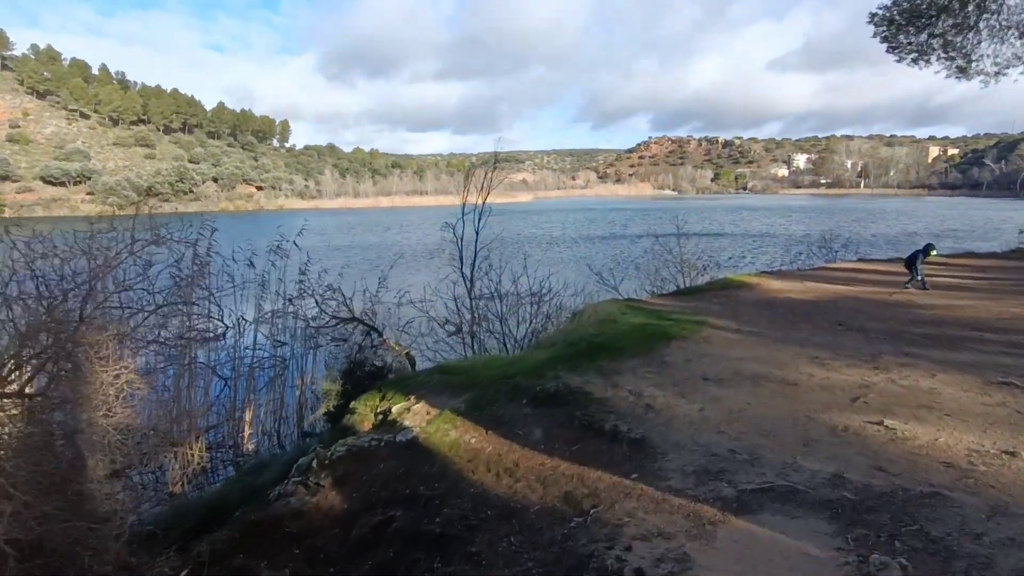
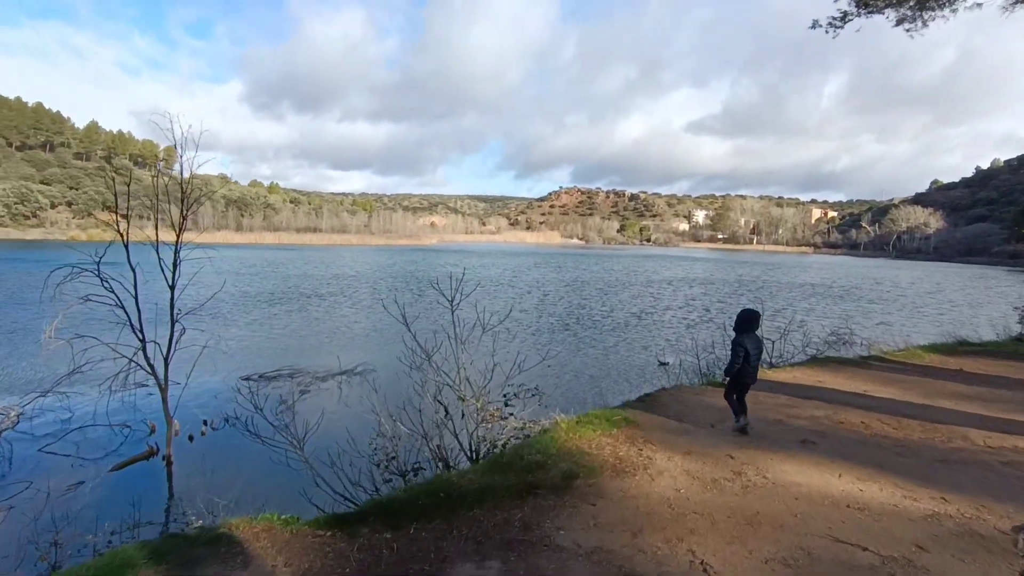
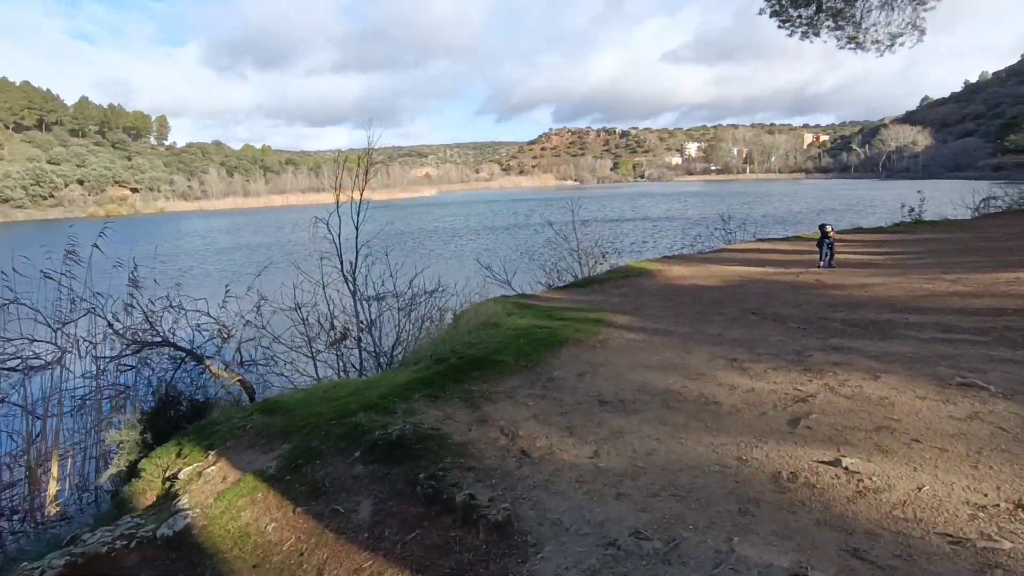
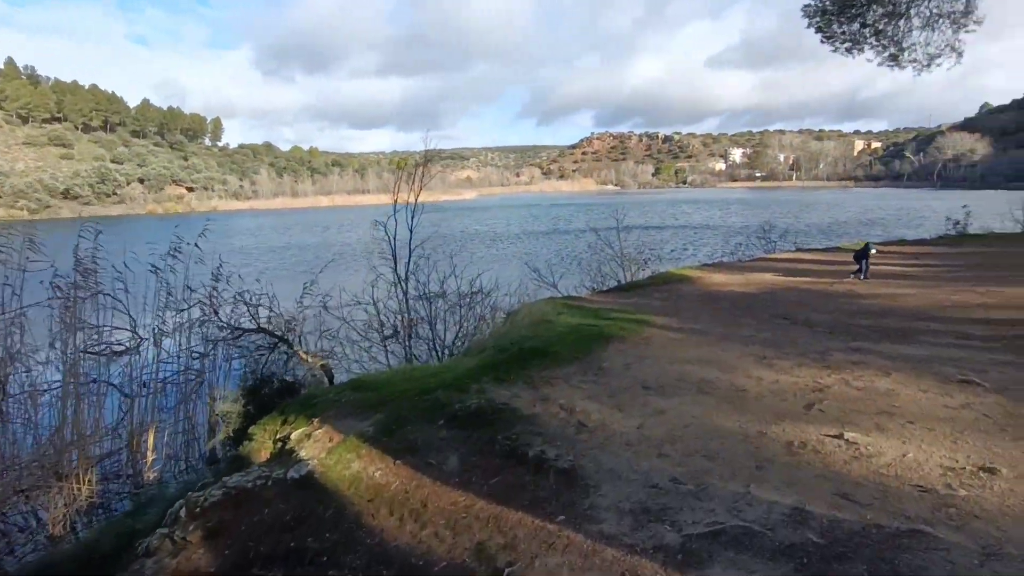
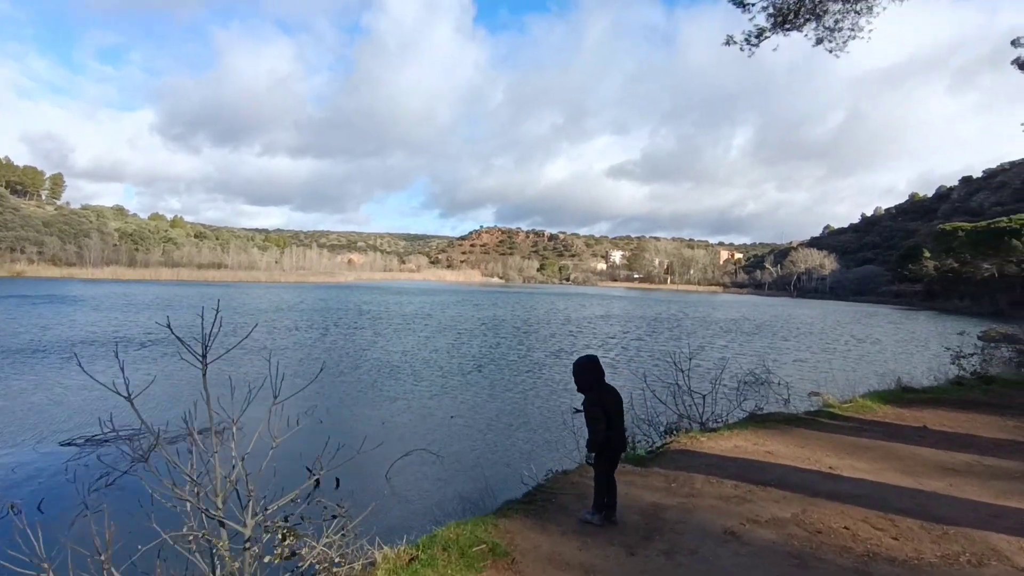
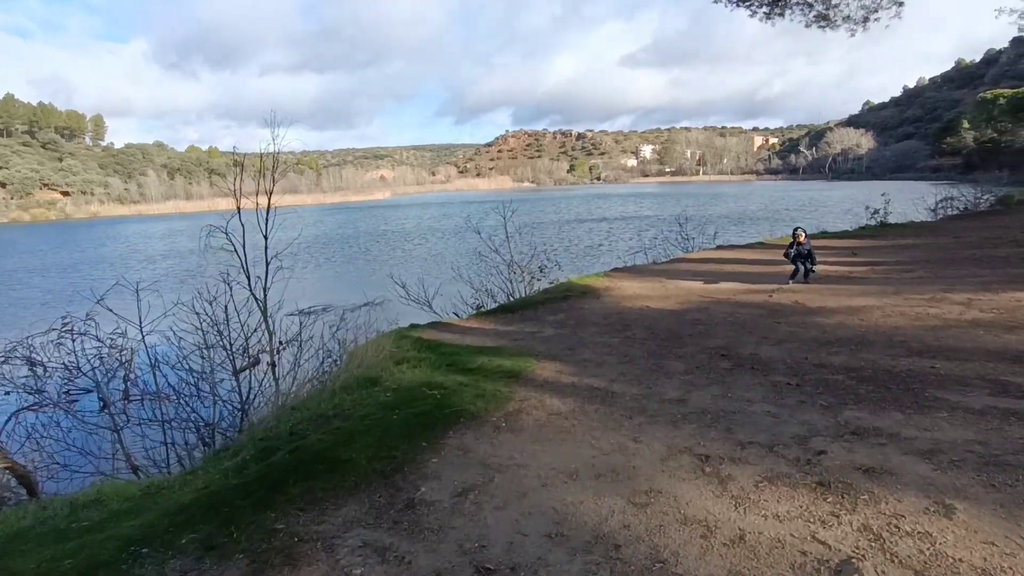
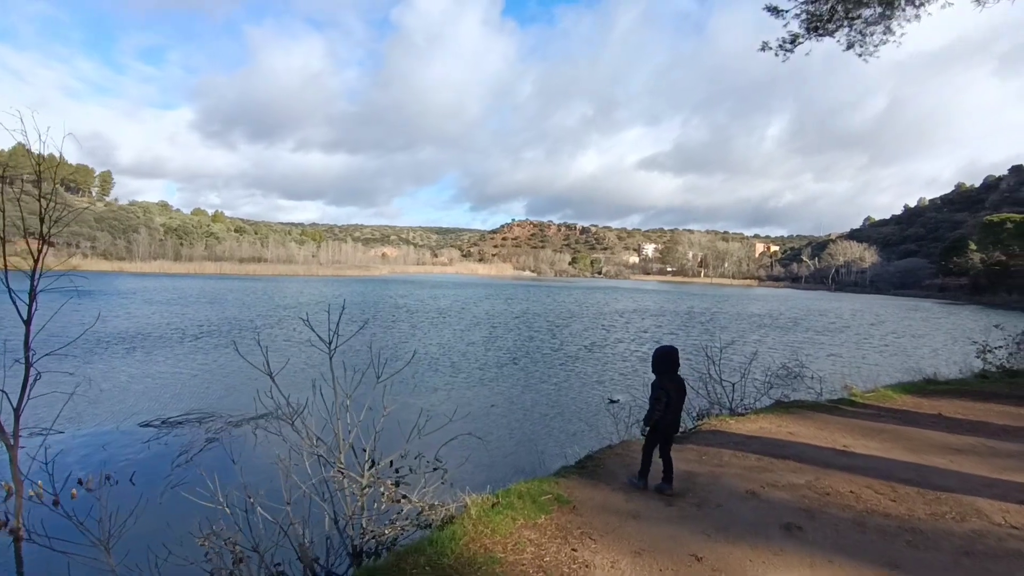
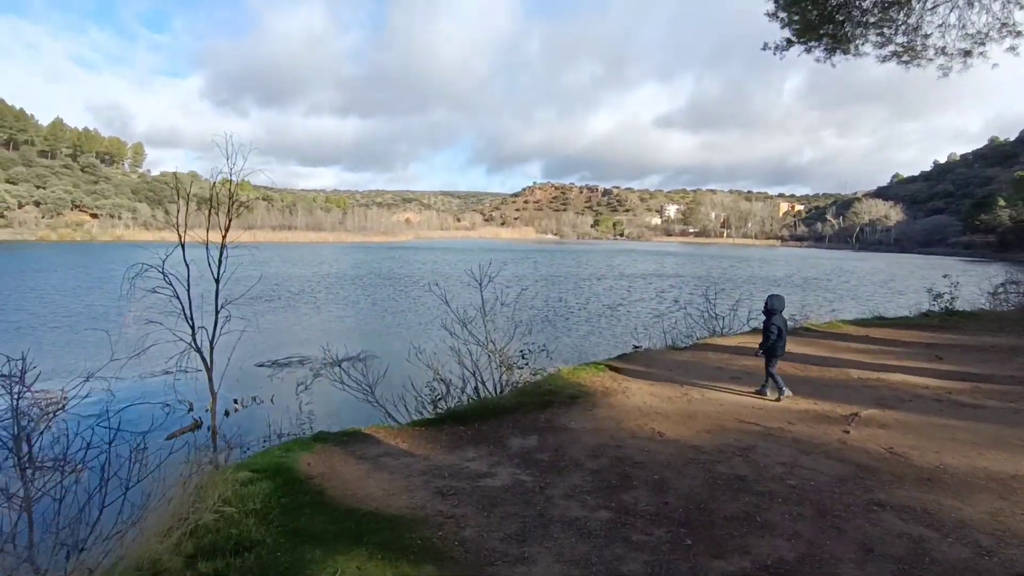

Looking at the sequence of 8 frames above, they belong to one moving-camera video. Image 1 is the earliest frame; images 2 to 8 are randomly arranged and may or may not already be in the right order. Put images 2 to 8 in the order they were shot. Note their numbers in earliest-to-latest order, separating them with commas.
4, 3, 6, 8, 2, 7, 5
